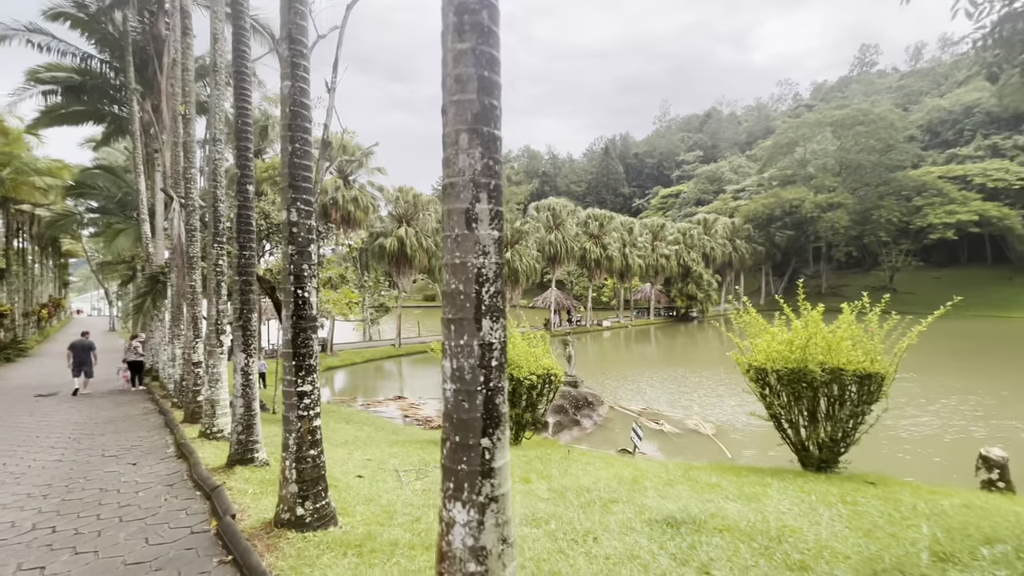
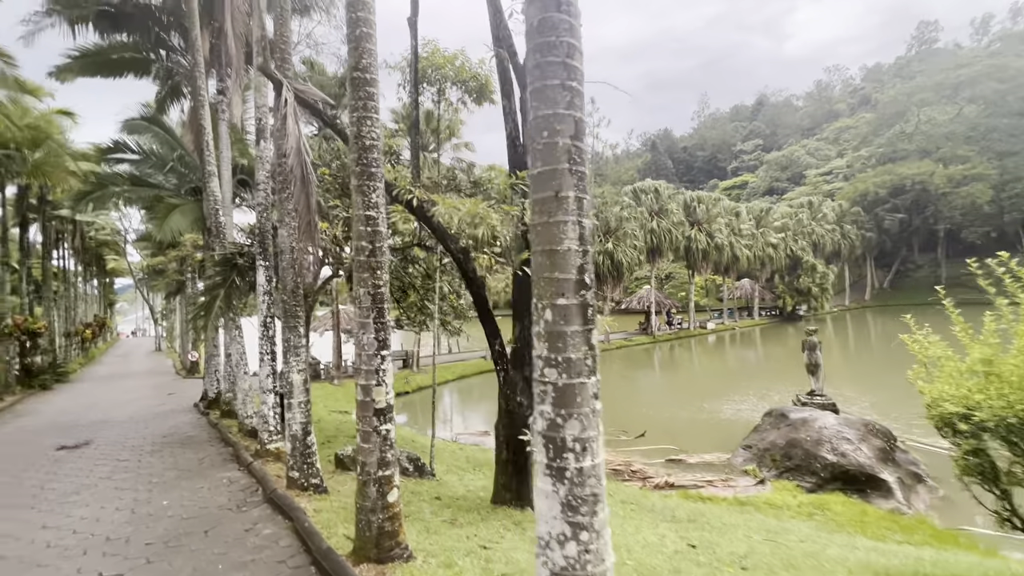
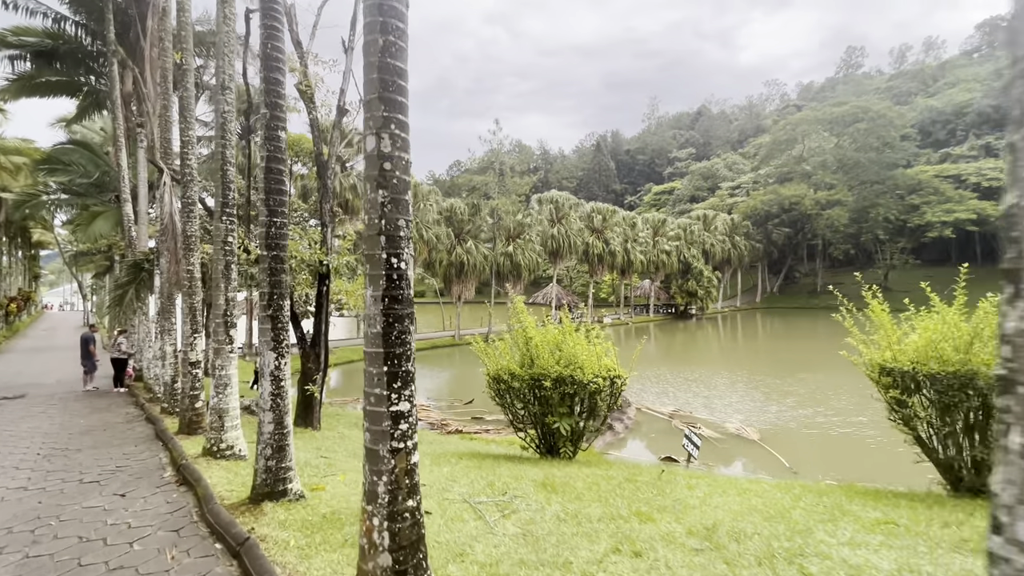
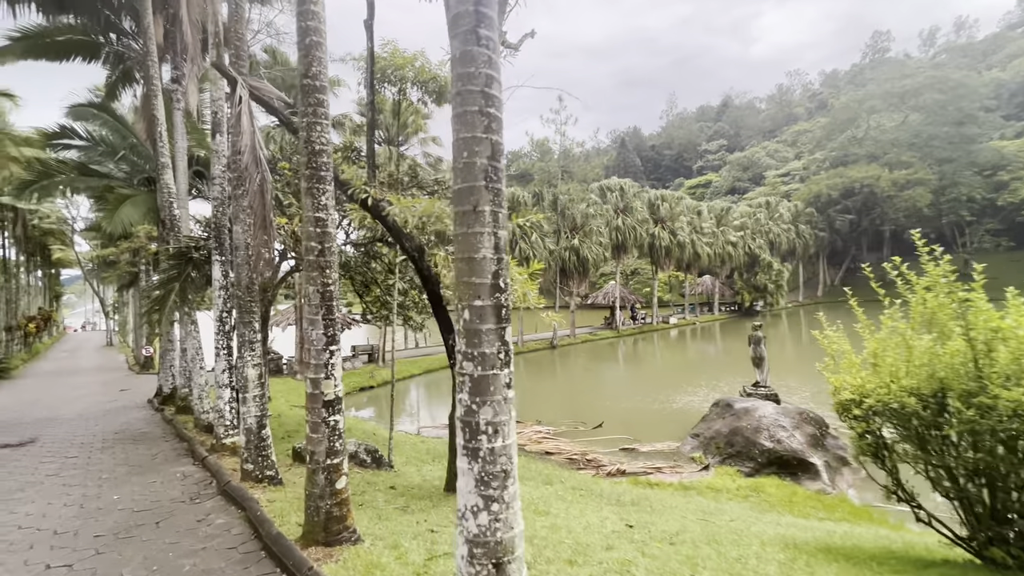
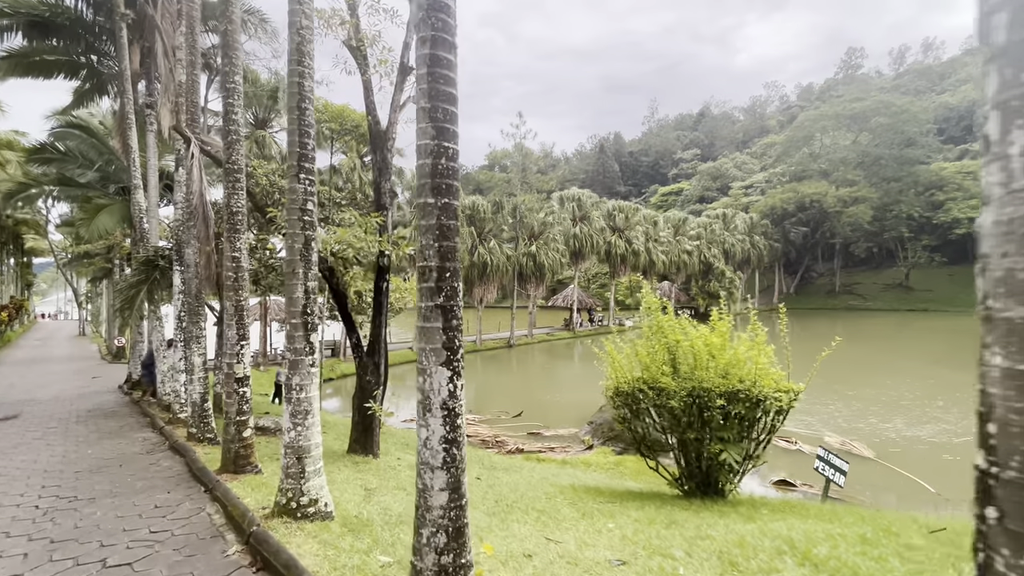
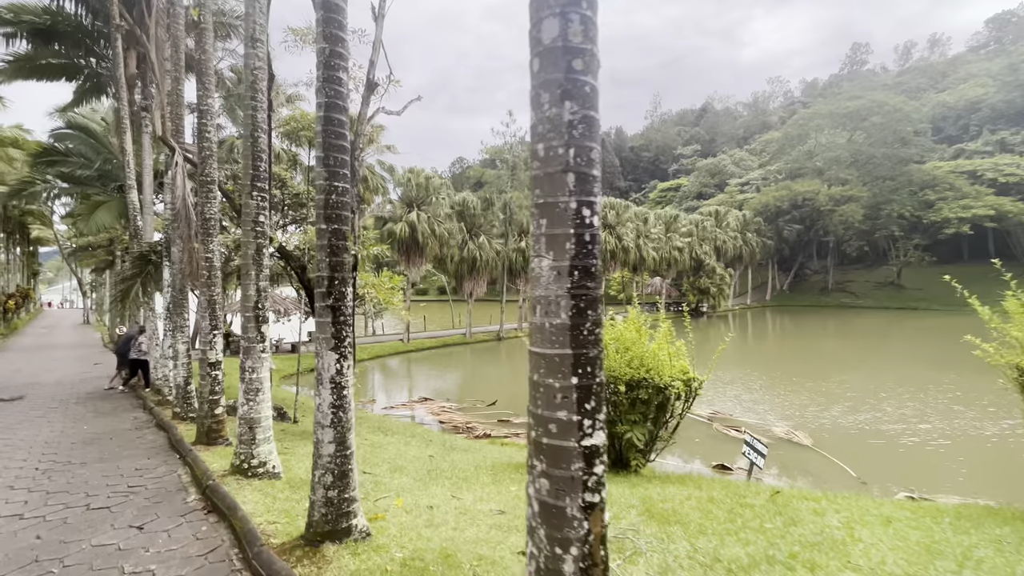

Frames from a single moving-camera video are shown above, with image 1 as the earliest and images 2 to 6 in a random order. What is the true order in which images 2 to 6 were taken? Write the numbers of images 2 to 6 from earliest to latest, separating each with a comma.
3, 6, 5, 4, 2
